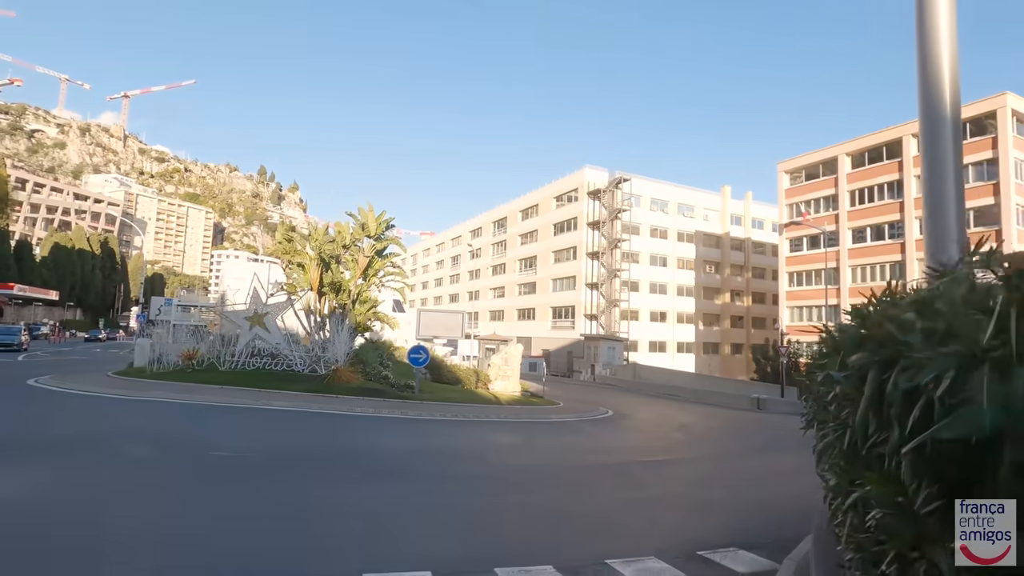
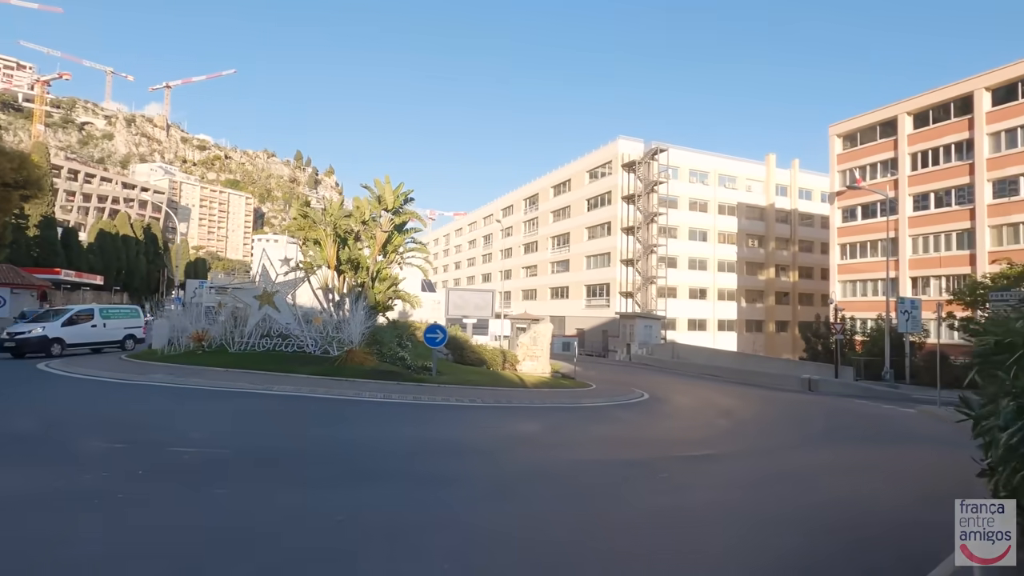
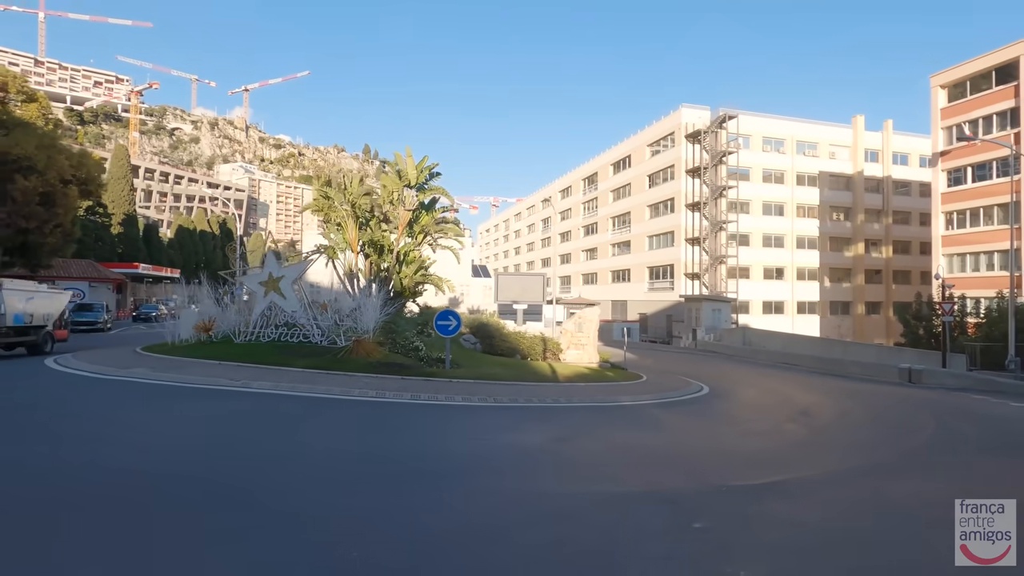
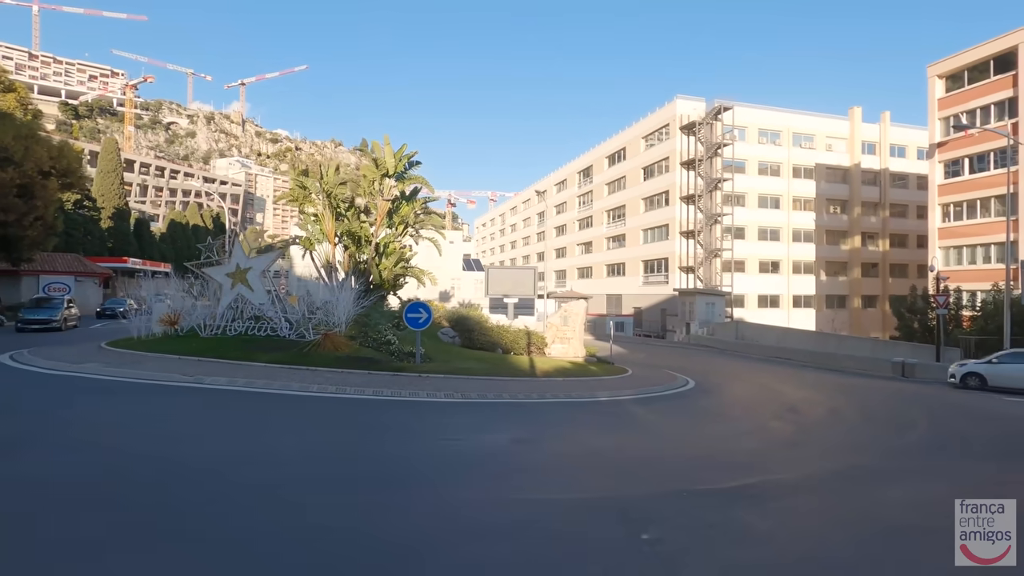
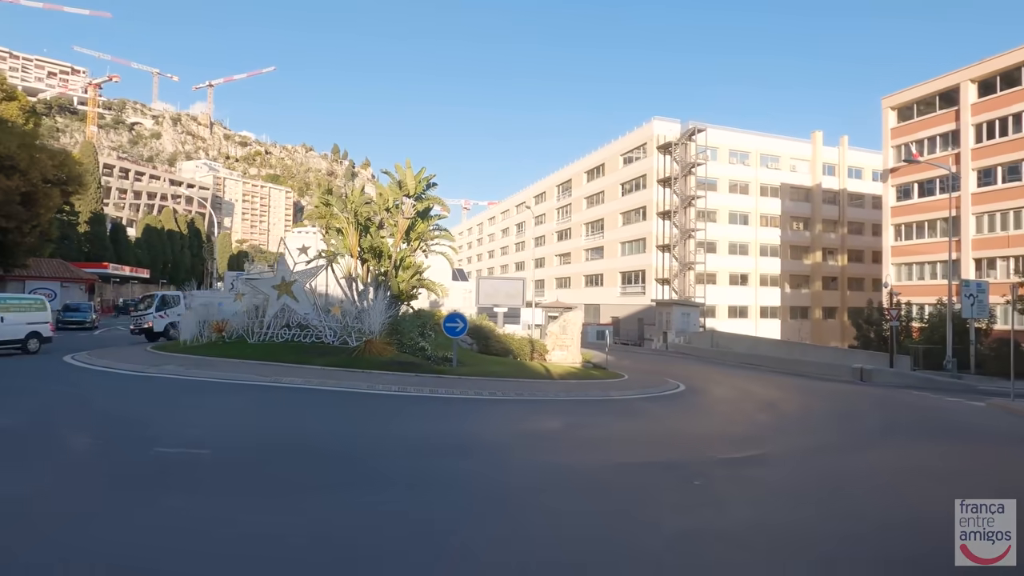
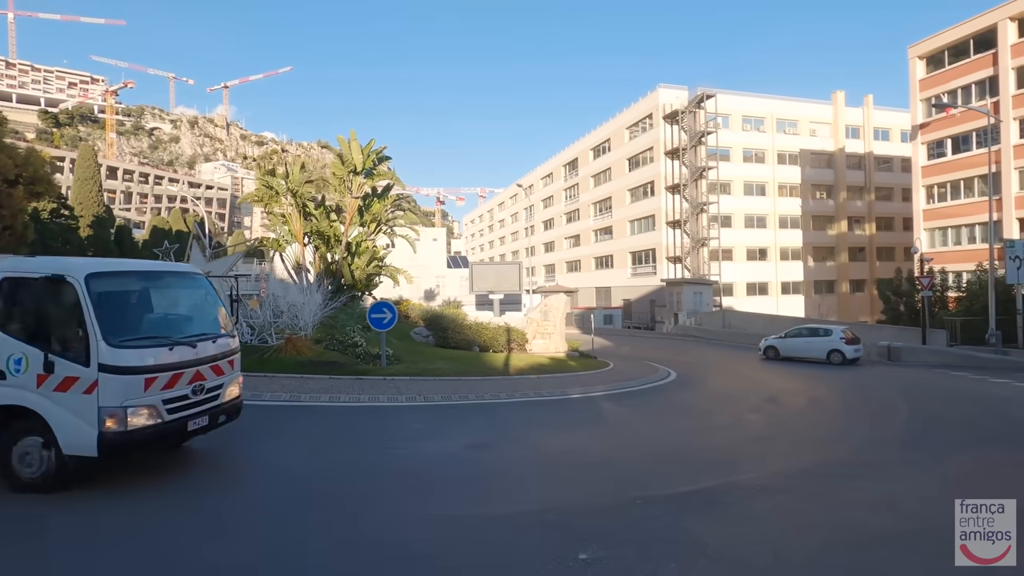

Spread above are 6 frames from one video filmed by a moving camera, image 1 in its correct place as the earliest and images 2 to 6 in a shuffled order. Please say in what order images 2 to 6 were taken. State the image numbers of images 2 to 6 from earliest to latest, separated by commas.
2, 5, 3, 4, 6
